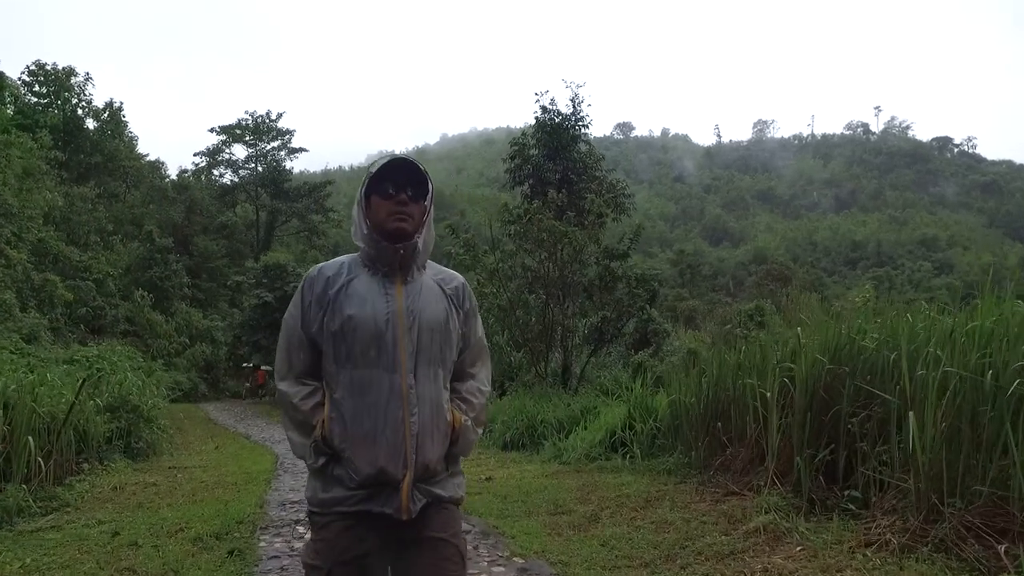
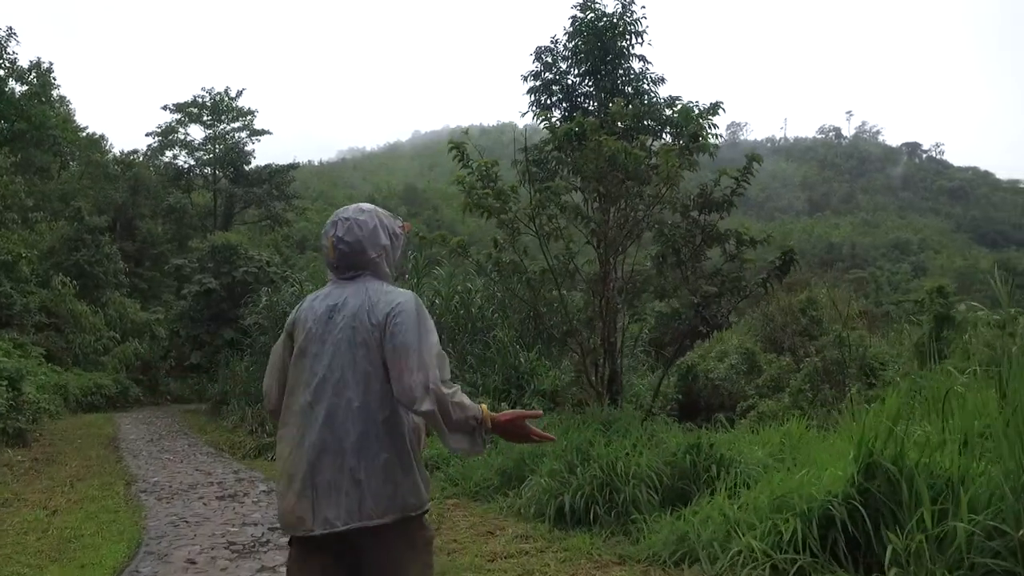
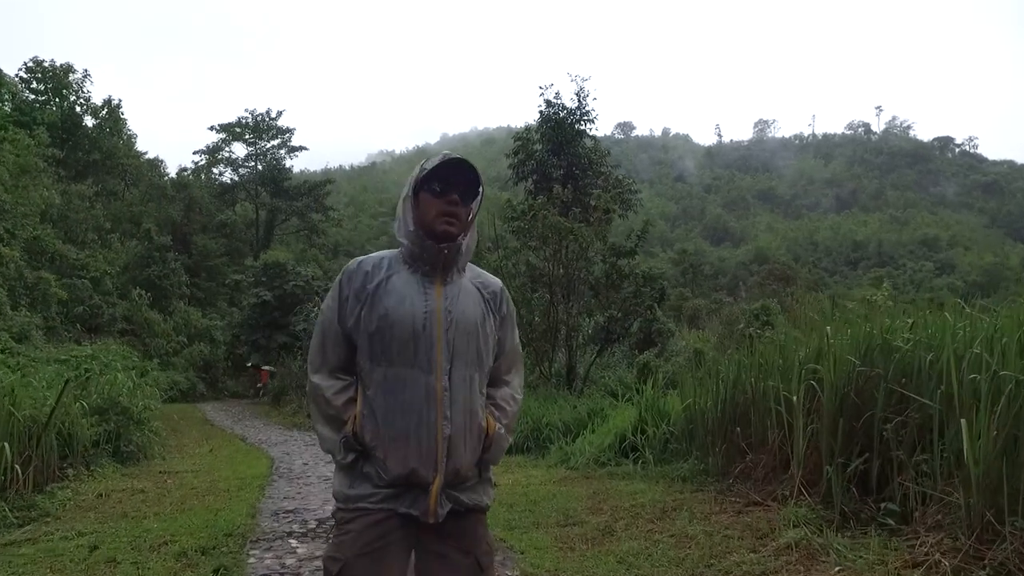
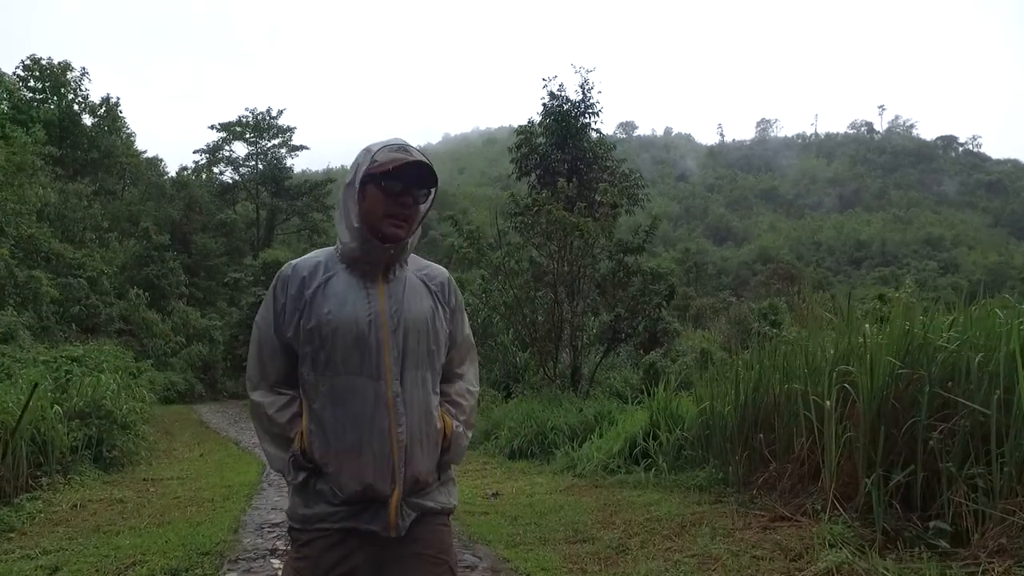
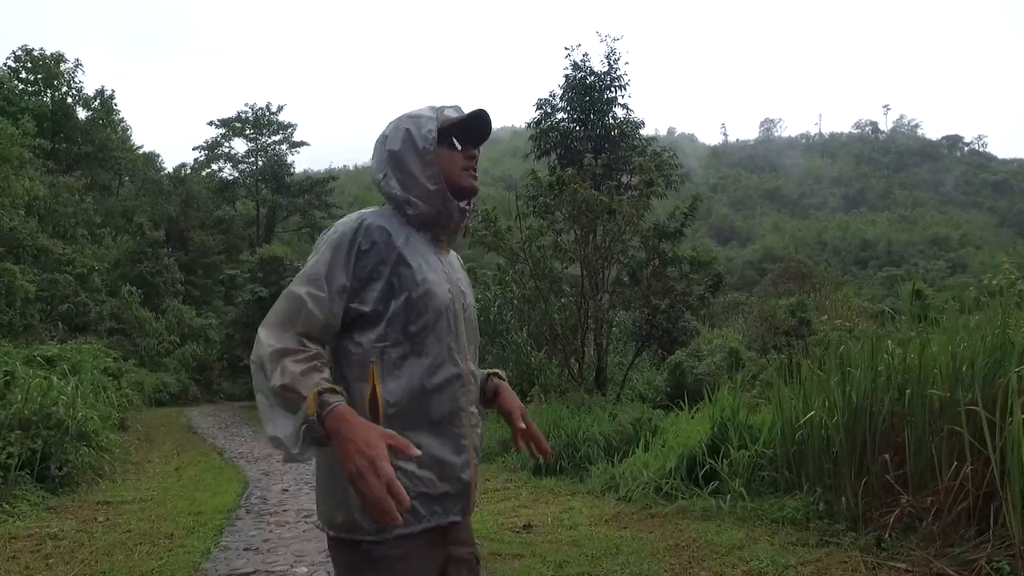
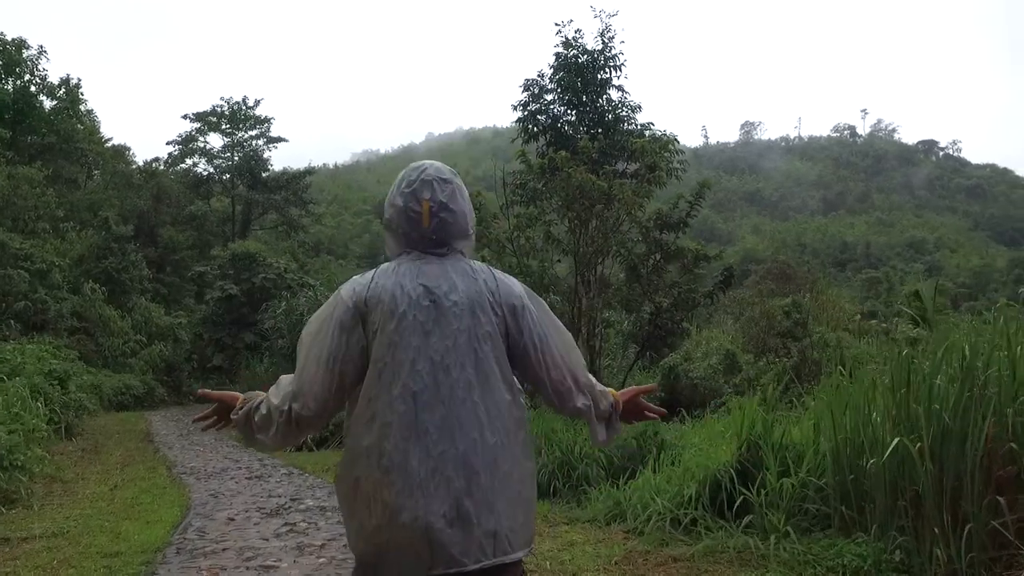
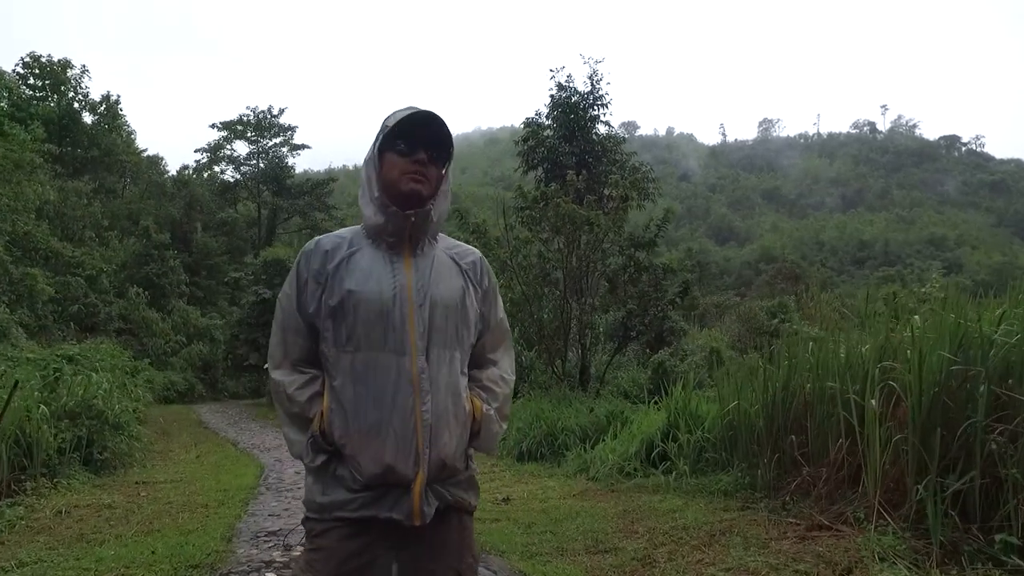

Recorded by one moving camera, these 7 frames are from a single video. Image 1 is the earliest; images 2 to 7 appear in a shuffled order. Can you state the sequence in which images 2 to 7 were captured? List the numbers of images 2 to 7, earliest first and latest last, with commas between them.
3, 4, 7, 5, 6, 2
